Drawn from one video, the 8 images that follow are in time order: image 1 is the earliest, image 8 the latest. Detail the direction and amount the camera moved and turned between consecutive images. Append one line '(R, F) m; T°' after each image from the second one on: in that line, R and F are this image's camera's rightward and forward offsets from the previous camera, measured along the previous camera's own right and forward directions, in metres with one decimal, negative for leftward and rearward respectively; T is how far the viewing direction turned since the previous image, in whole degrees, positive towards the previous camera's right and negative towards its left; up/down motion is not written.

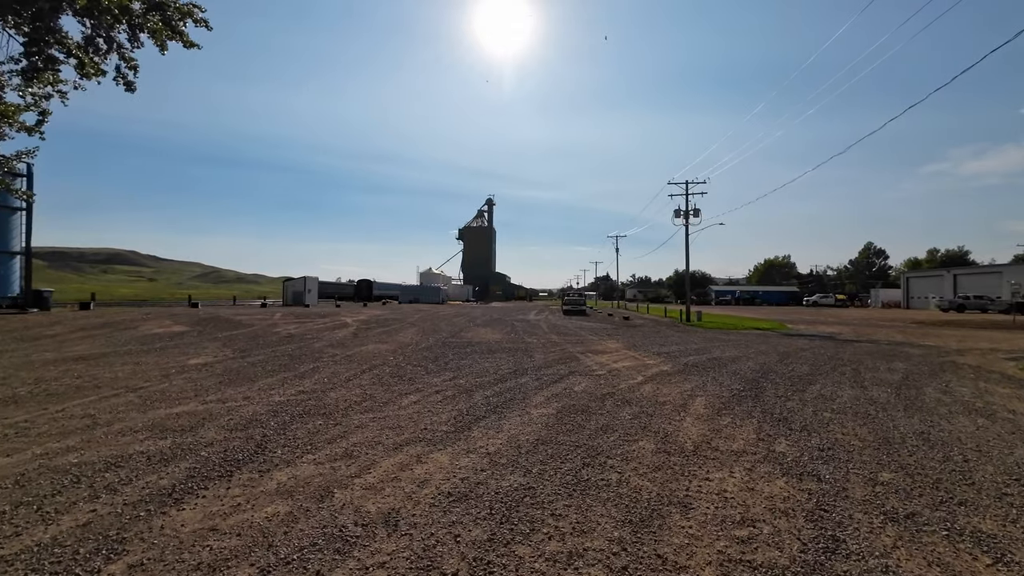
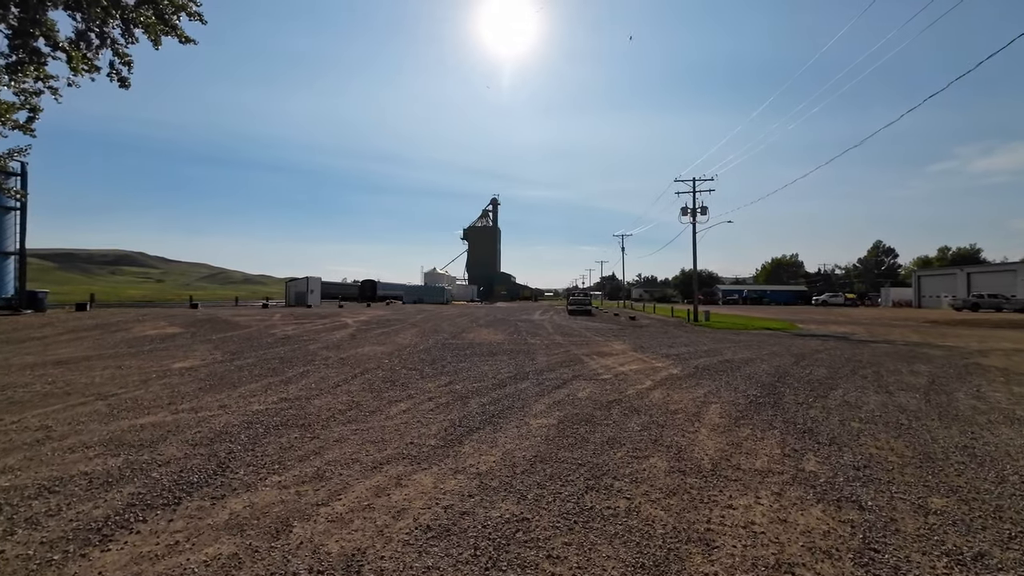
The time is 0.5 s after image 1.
(+0.1, +0.7) m; -1°
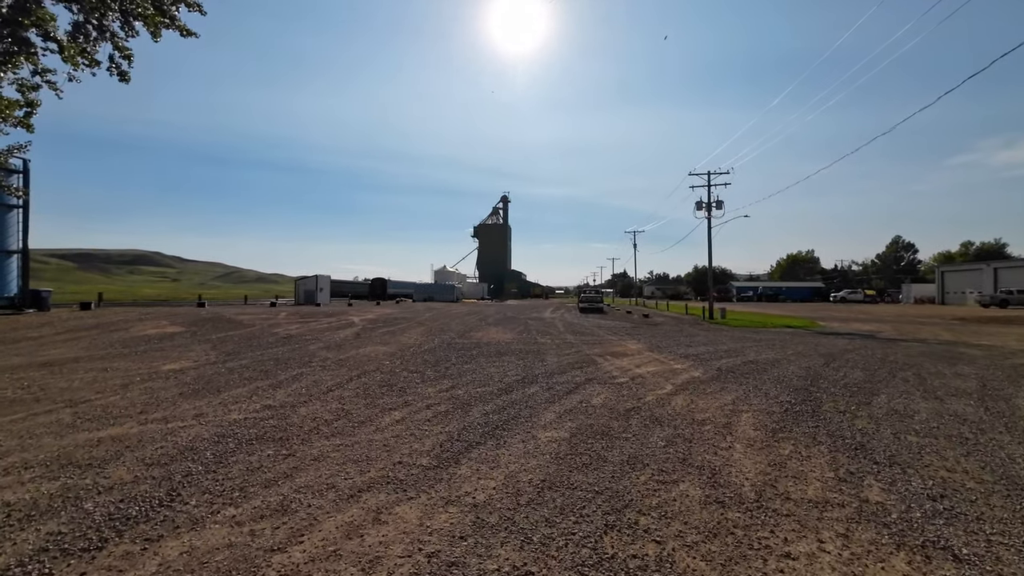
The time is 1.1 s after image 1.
(+0.1, +0.9) m; -1°
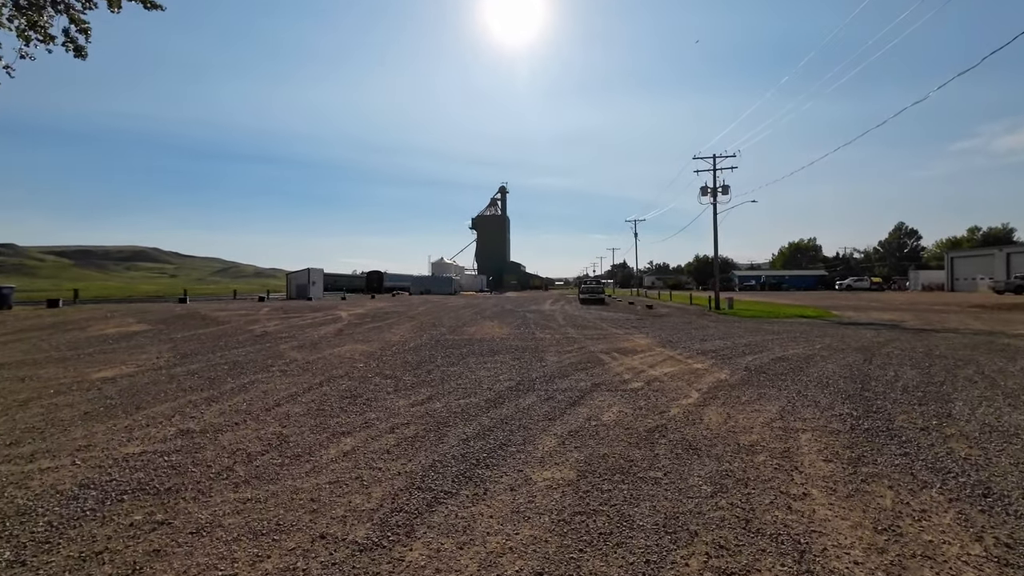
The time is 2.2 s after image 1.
(+0.2, +1.8) m; 0°
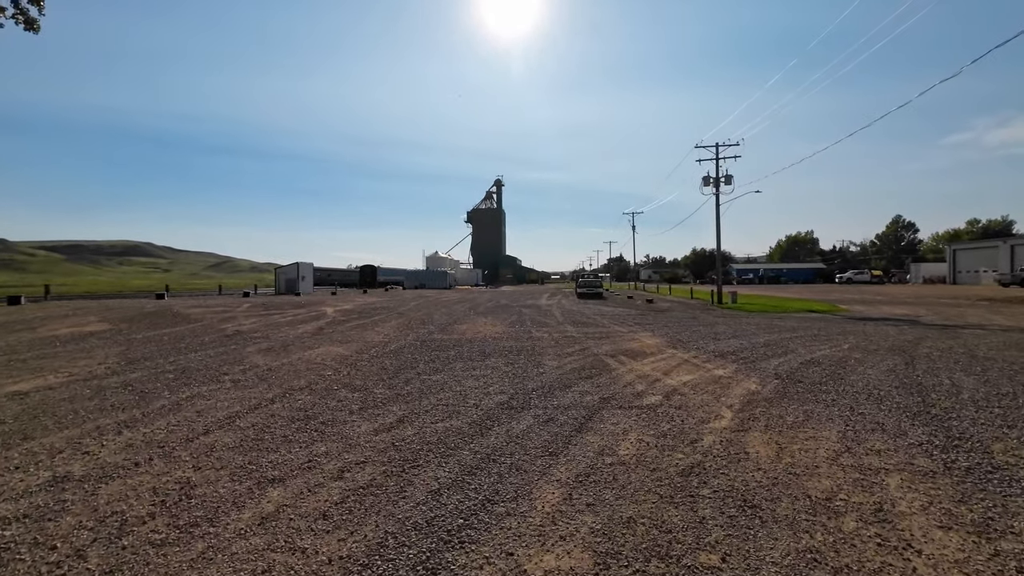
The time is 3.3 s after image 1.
(+0.1, +1.5) m; 0°
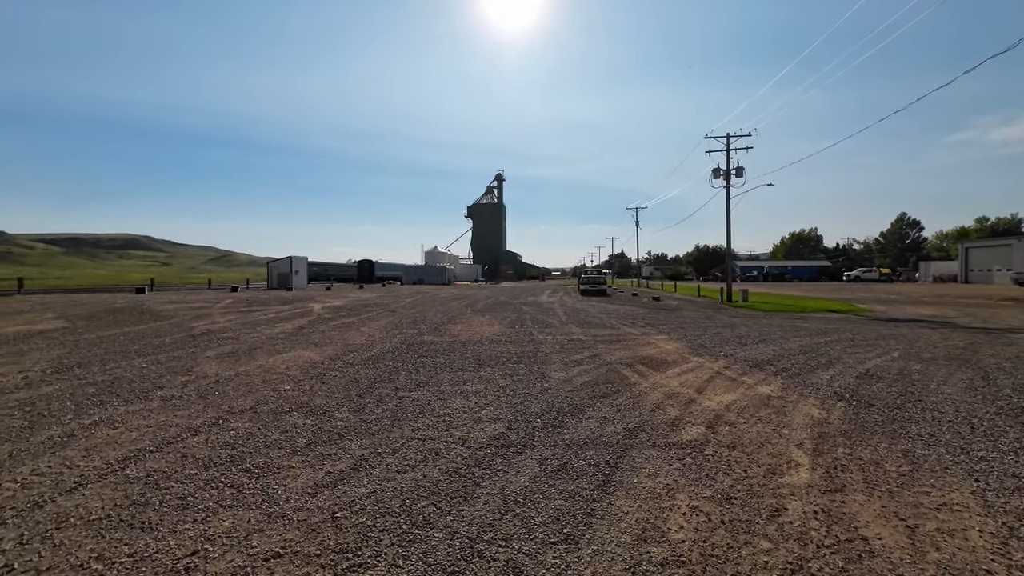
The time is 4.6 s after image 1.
(0.0, +1.8) m; 0°
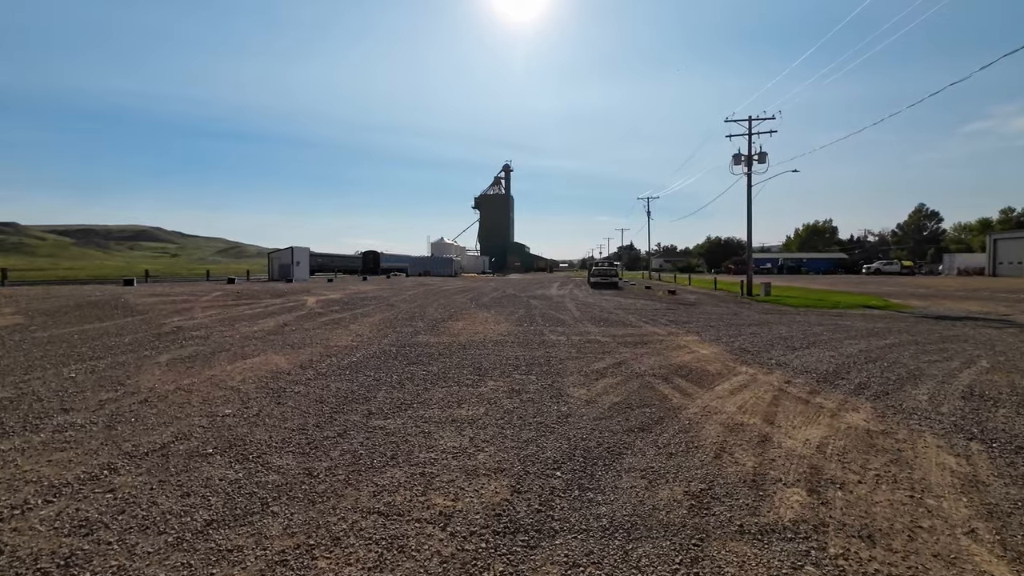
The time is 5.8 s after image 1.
(0.0, +1.9) m; -1°
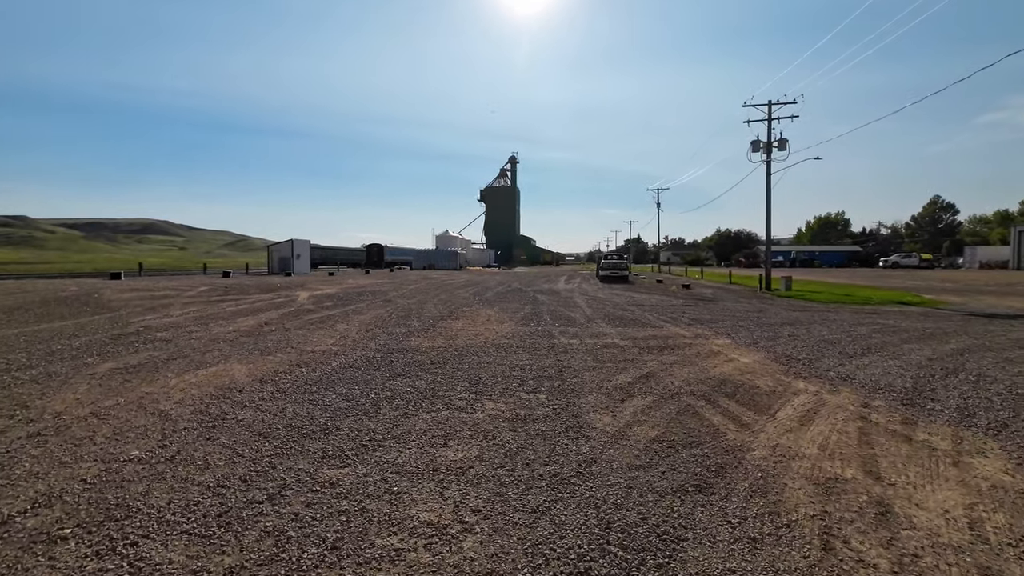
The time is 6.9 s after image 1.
(0.0, +1.6) m; -1°
